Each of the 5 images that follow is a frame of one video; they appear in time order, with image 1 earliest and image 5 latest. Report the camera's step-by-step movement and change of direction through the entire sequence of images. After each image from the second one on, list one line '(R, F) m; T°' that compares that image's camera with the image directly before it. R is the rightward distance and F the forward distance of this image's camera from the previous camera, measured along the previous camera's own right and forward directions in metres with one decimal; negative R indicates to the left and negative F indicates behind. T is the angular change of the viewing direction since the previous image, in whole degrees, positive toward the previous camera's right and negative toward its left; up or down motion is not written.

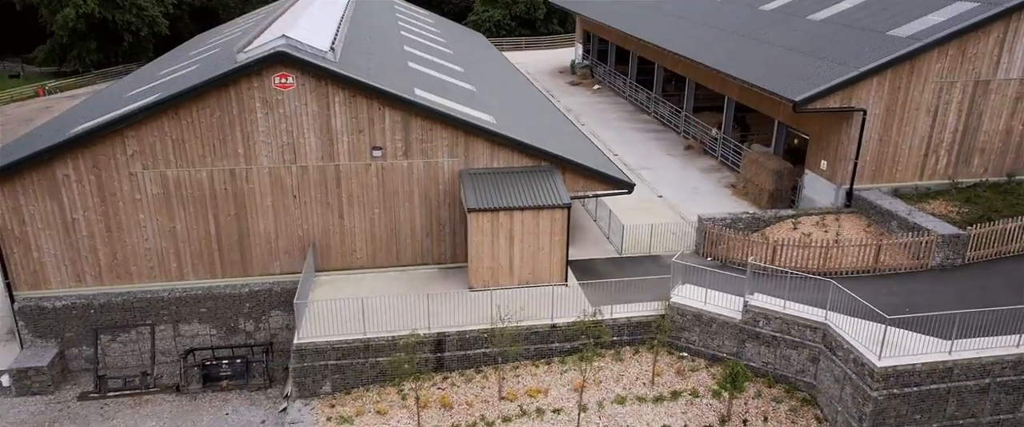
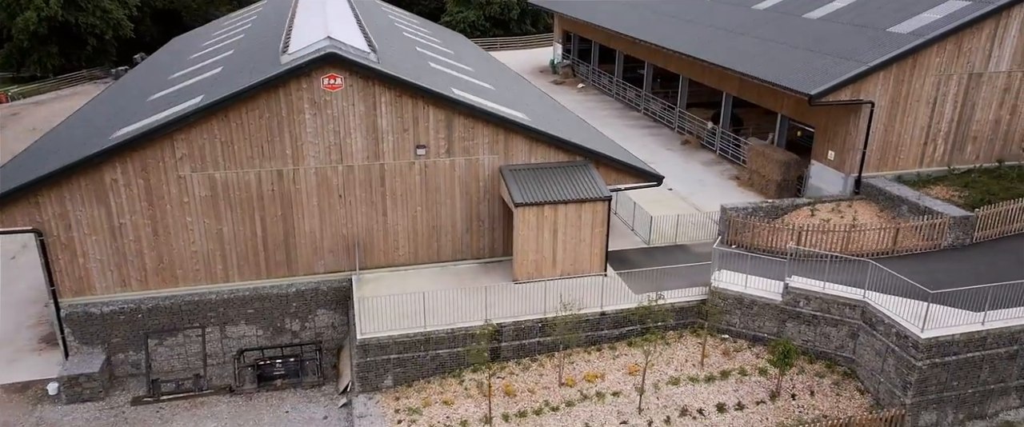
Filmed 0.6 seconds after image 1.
(-2.1, -0.5) m; +4°
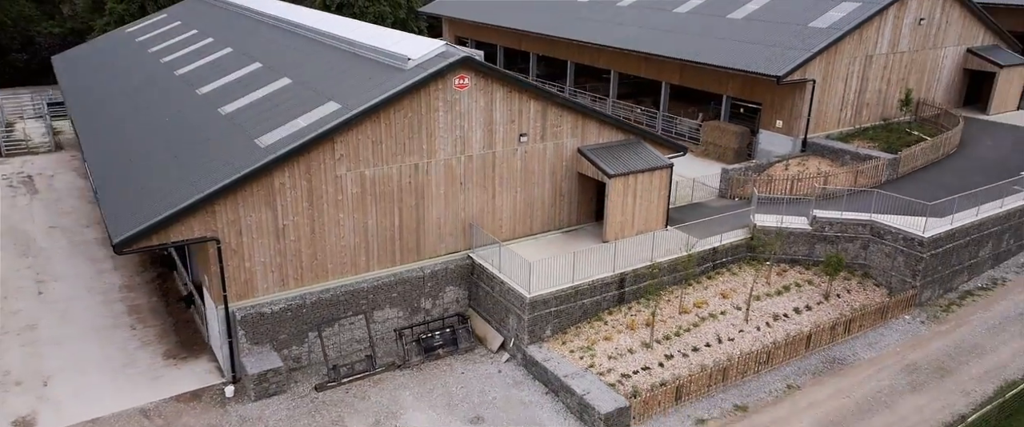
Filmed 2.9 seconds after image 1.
(-8.2, -1.7) m; +17°
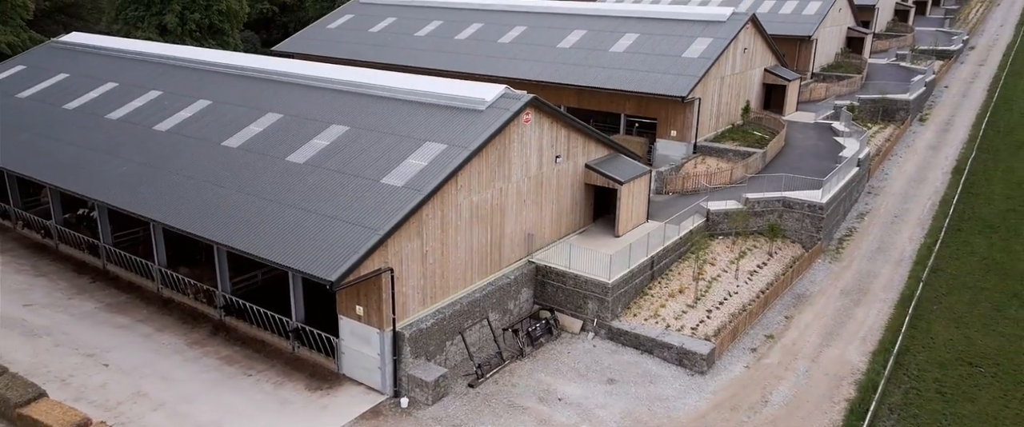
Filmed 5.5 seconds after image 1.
(-10.0, -2.0) m; +22°
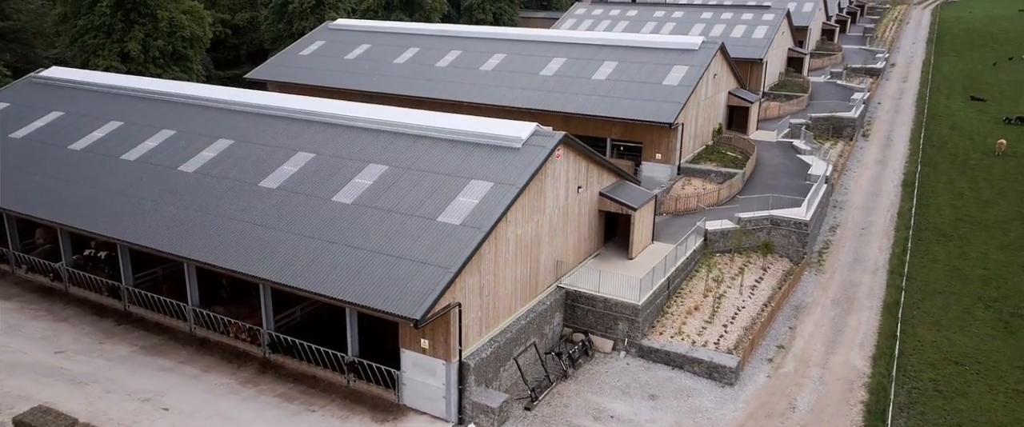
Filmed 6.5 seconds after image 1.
(-3.4, -1.2) m; +6°
